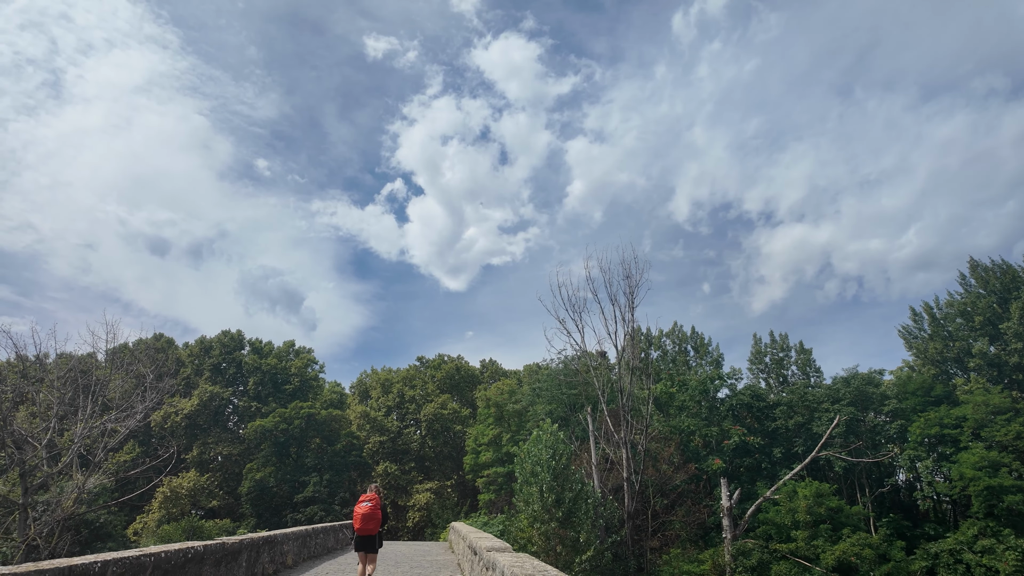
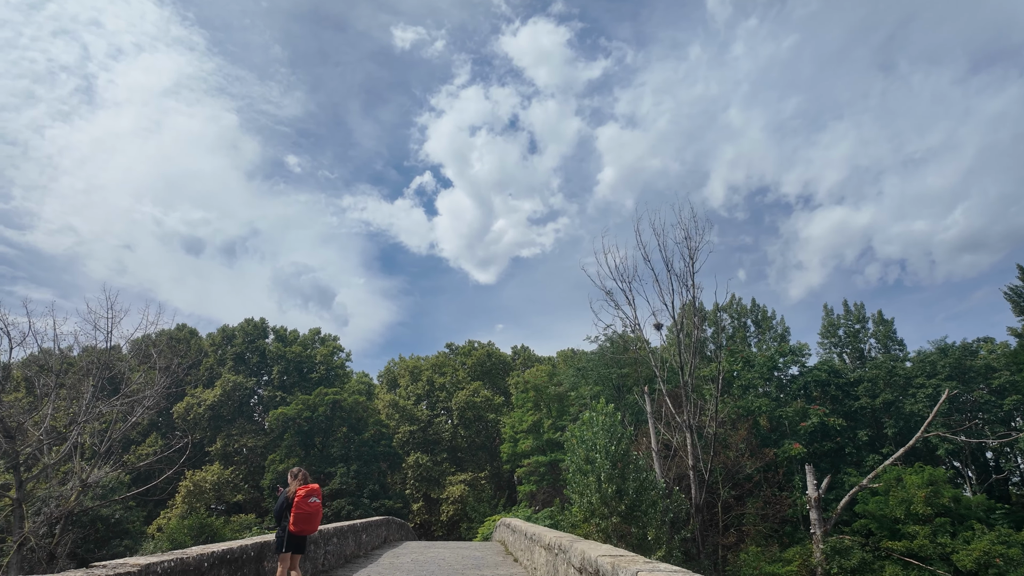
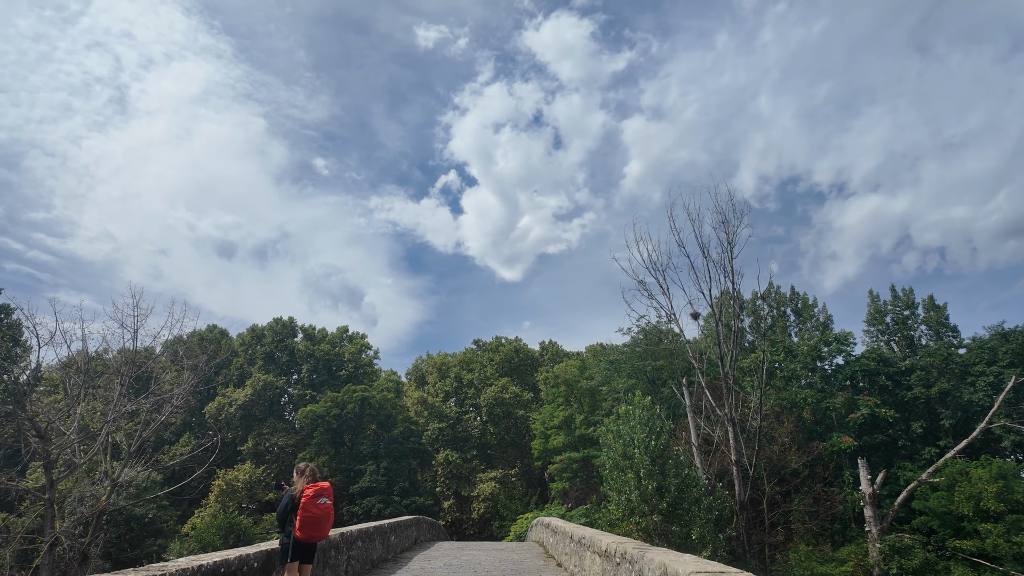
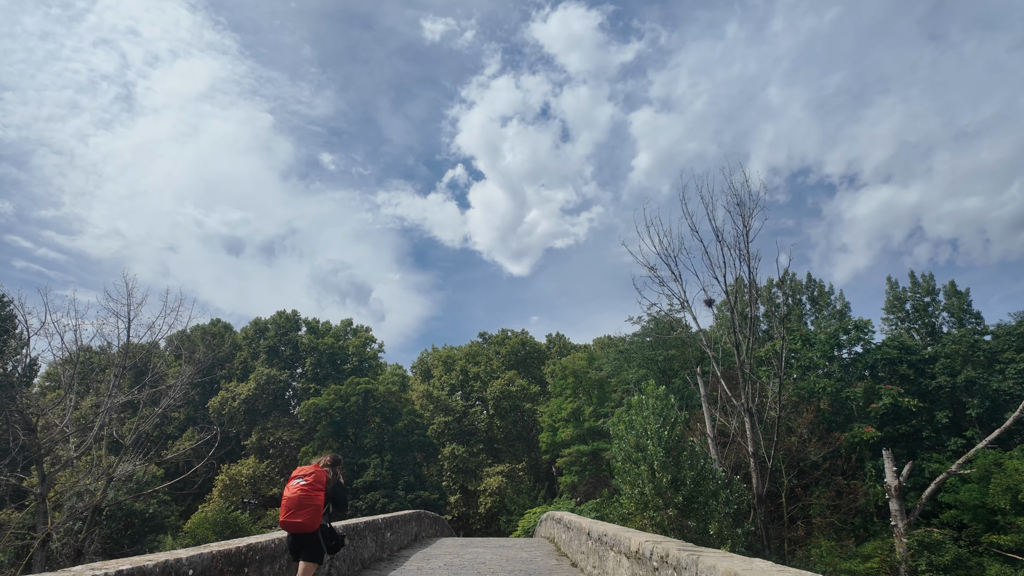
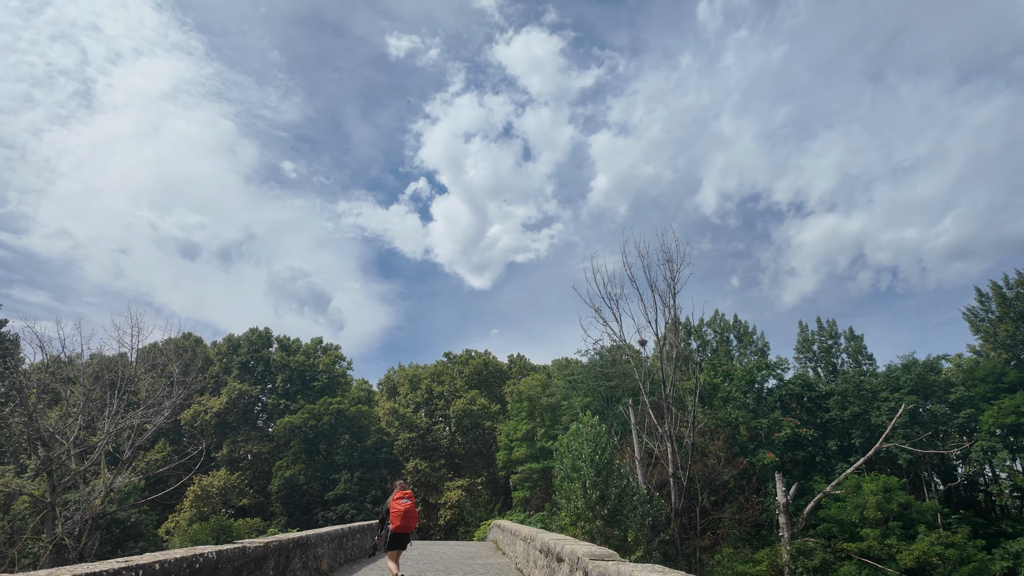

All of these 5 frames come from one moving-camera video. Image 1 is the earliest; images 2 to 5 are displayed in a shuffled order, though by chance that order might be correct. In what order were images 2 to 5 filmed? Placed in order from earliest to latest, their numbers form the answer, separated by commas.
5, 2, 3, 4
